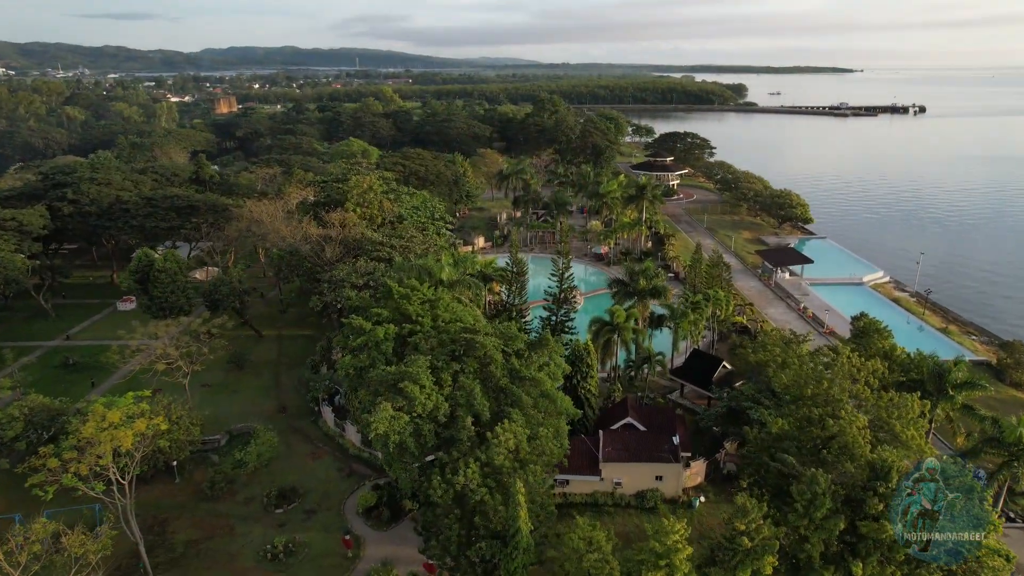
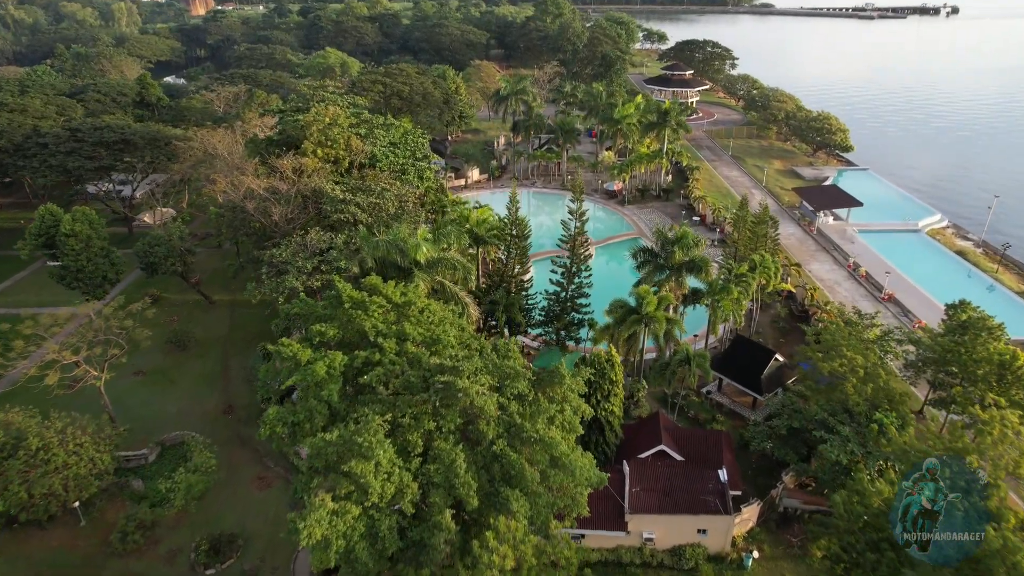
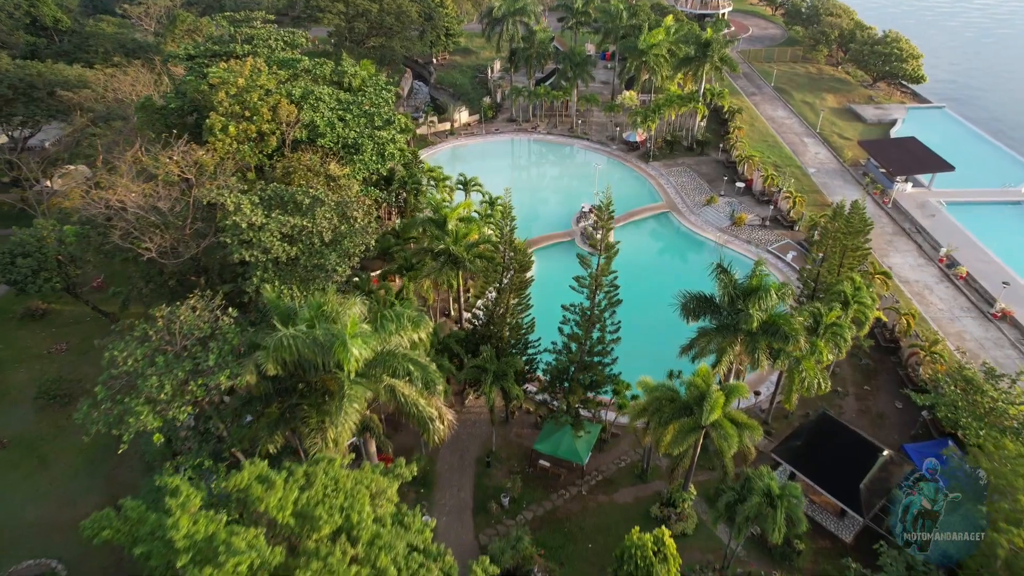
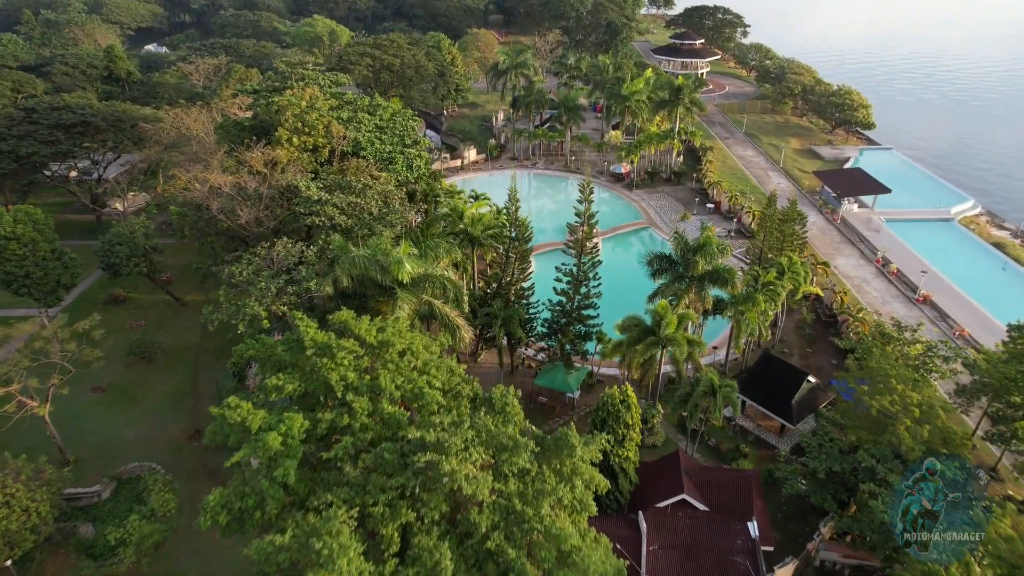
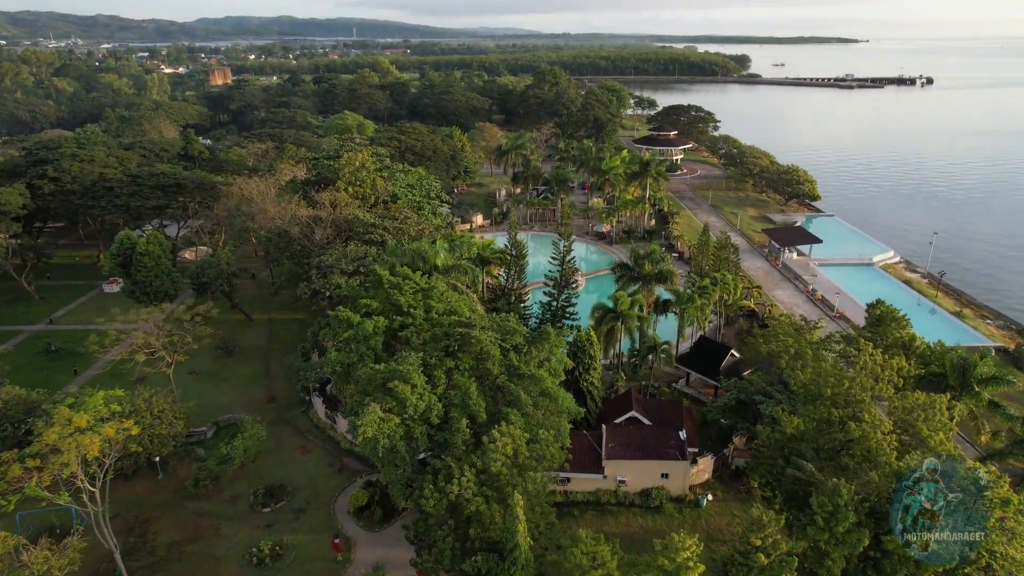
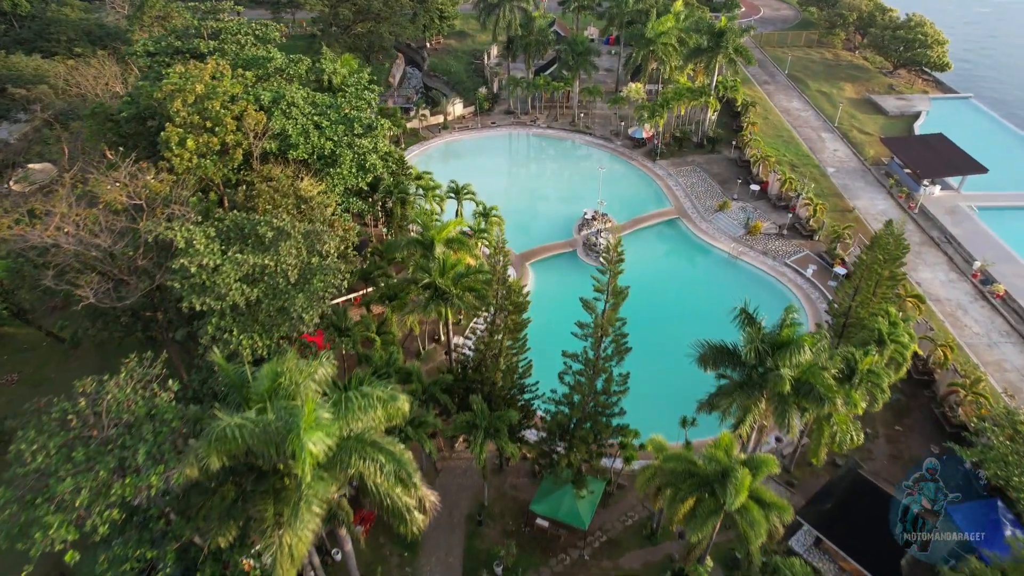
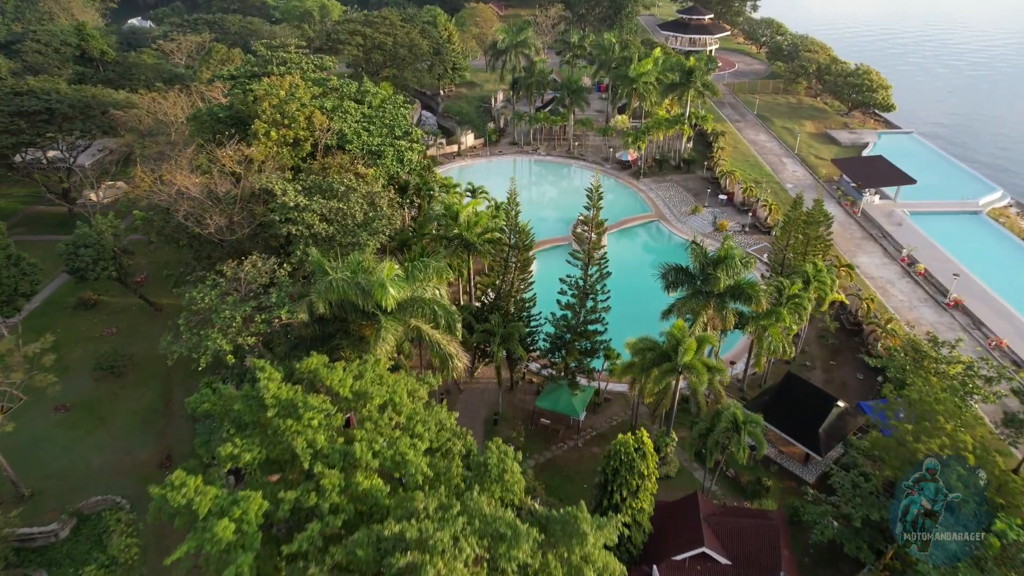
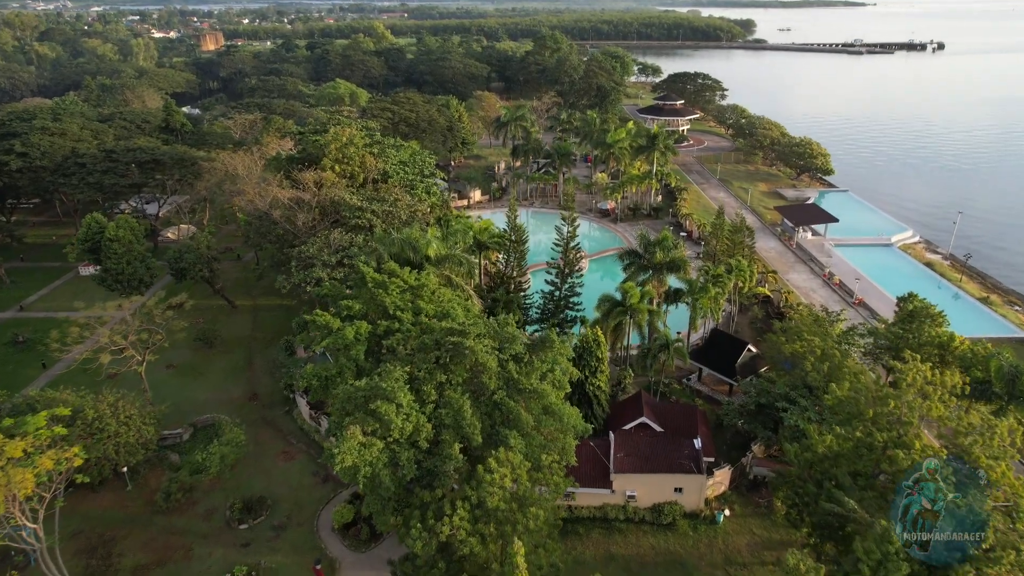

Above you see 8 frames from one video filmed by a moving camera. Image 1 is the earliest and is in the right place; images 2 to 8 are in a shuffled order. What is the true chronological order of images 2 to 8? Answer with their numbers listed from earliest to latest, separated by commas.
5, 8, 2, 4, 7, 3, 6
